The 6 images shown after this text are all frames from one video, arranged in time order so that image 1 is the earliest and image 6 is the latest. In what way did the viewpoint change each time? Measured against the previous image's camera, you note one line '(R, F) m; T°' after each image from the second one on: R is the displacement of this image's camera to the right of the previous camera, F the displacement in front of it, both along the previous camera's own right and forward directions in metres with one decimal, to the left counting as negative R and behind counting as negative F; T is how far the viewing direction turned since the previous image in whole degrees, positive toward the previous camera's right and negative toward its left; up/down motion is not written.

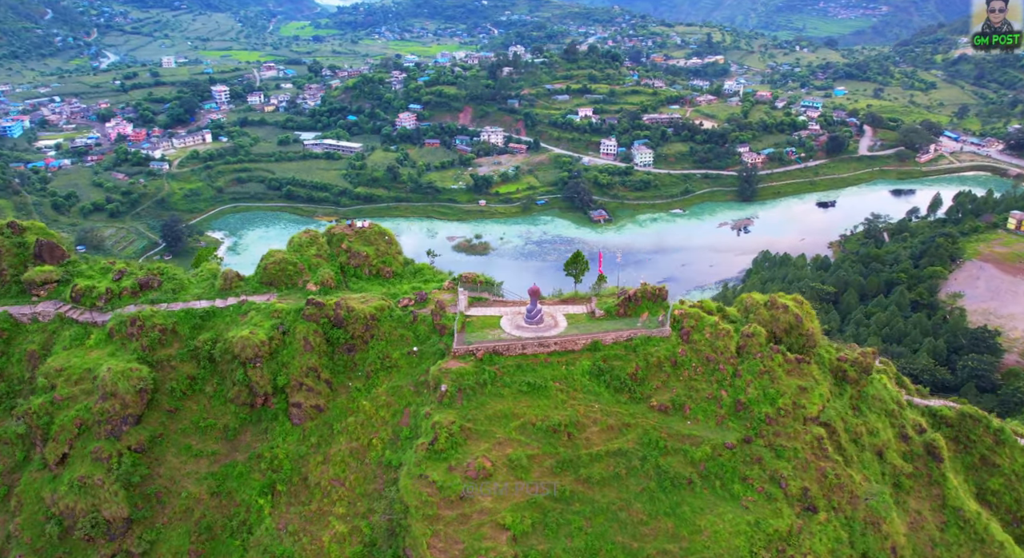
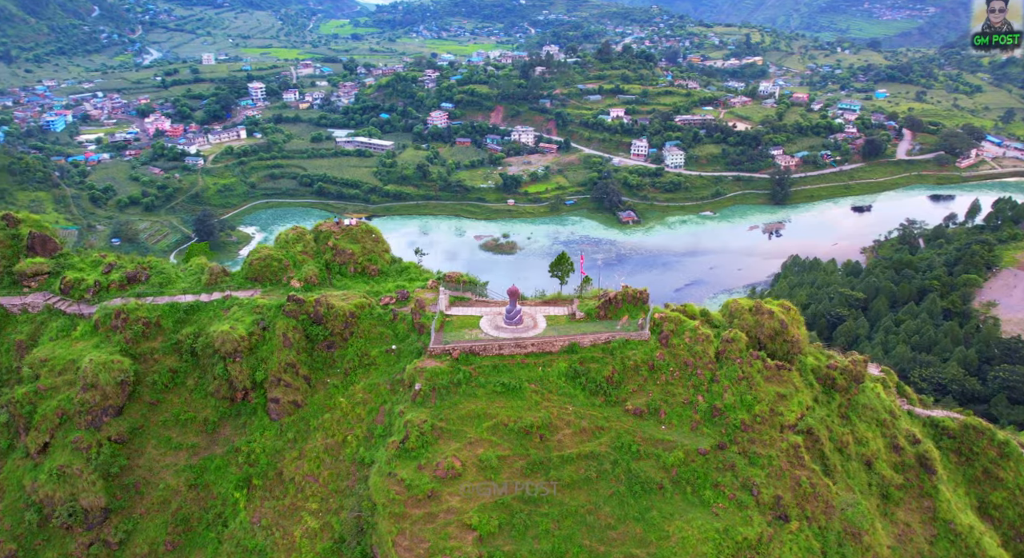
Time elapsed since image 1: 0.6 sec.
(+1.2, 0.0) m; -3°
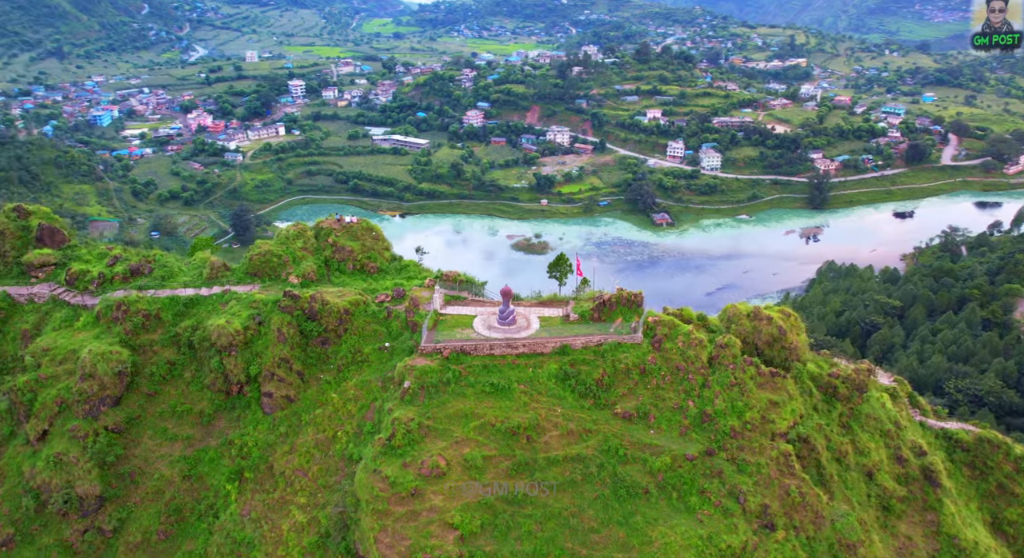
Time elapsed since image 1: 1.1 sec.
(+1.0, +0.1) m; -3°
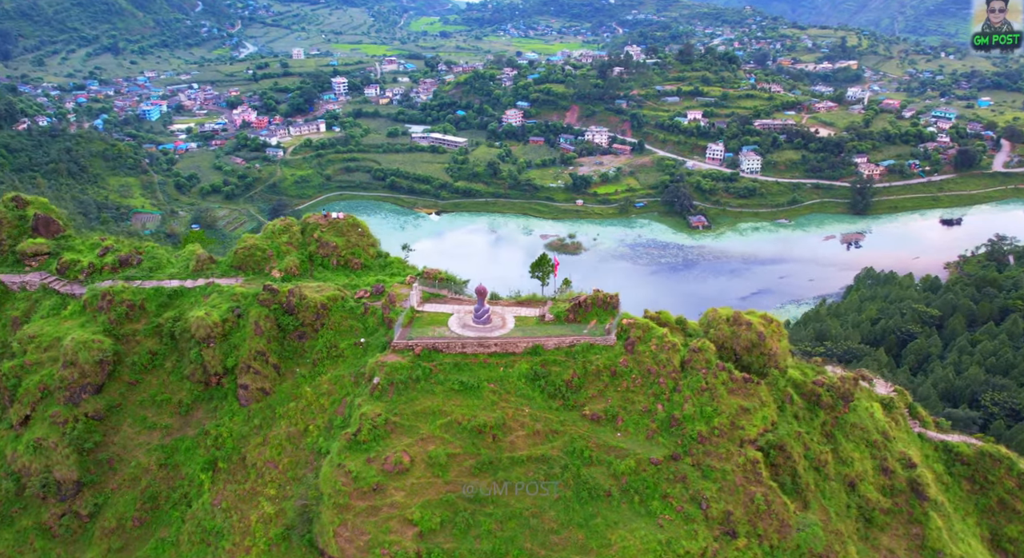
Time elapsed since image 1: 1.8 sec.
(+1.5, 0.0) m; -3°
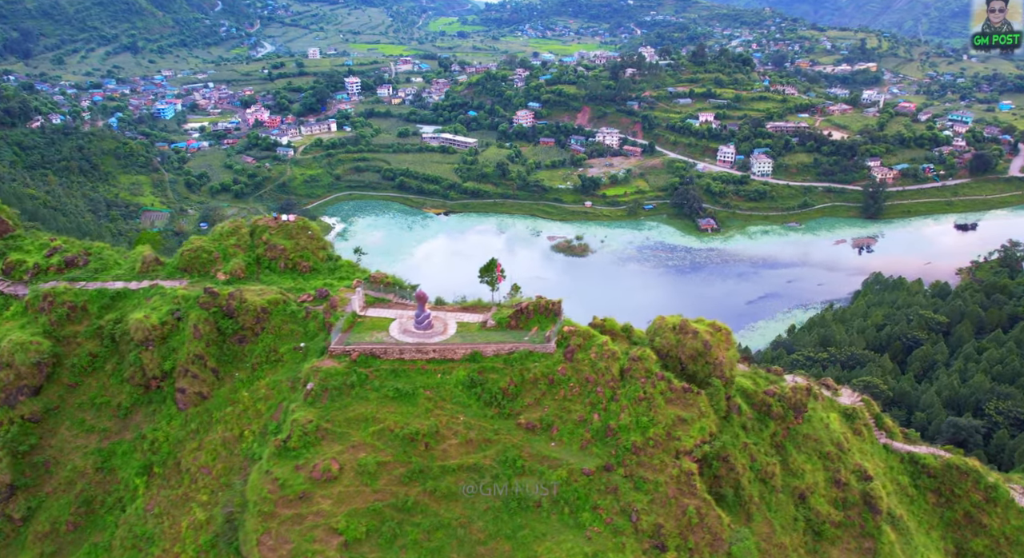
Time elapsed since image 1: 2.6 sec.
(+1.8, +0.2) m; -1°
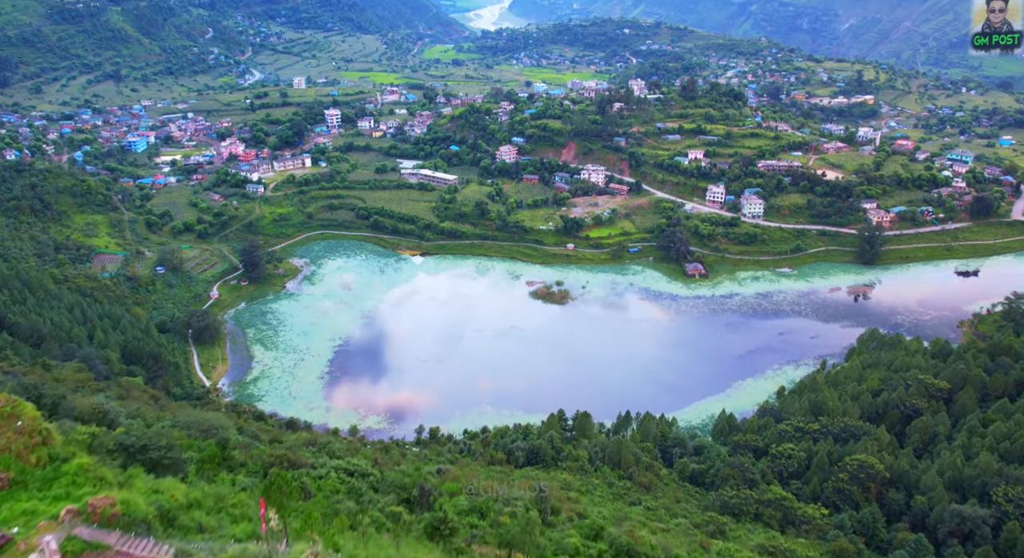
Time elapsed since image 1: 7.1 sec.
(+3.6, +5.6) m; 0°
